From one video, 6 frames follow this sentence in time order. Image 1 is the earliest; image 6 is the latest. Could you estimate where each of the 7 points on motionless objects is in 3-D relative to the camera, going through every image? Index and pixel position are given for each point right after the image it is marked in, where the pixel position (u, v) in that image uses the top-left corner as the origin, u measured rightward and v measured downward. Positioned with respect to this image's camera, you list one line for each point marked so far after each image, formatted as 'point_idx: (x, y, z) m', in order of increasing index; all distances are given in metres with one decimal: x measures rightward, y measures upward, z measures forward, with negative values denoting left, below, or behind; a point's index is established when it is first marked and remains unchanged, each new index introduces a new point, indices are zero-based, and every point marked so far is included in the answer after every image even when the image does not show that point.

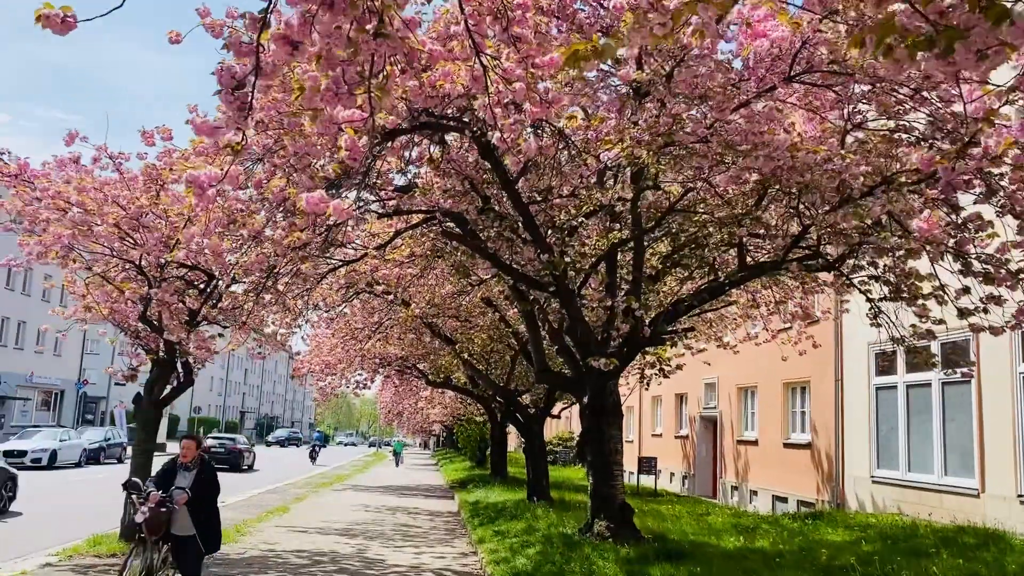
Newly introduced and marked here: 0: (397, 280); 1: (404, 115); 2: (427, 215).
0: (-1.8, +0.1, +13.4) m
1: (-0.9, +1.5, +7.5) m
2: (-0.9, +0.8, +9.9) m
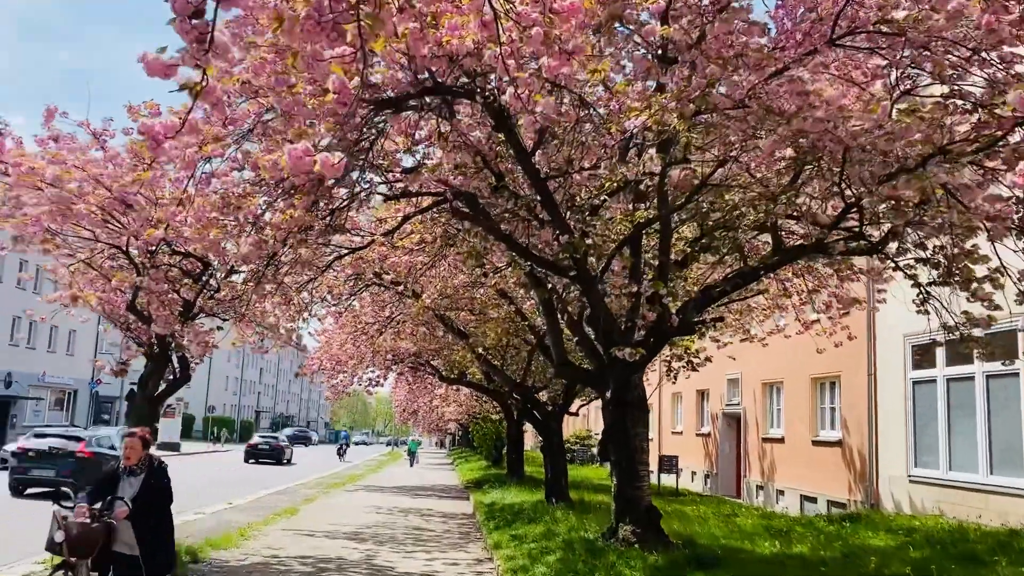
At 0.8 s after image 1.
0: (-1.5, +0.3, +12.7) m
1: (-0.8, +1.6, +6.8) m
2: (-0.8, +0.9, +9.2) m
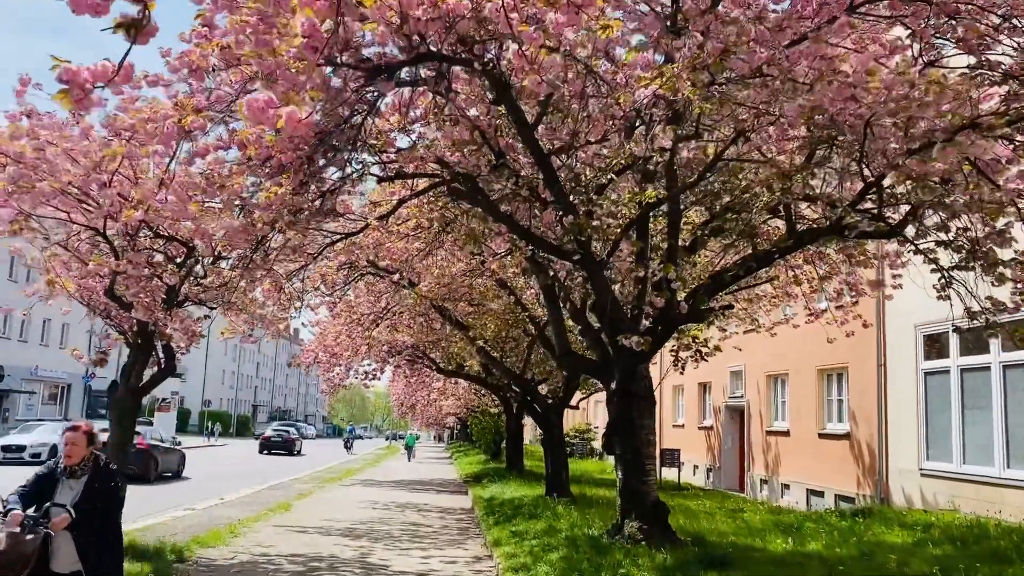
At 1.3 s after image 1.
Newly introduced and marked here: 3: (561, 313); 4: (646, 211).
0: (-1.5, +0.4, +12.3) m
1: (-0.8, +1.7, +6.3) m
2: (-0.8, +1.1, +8.8) m
3: (+0.5, -0.3, +9.7) m
4: (+1.2, +0.7, +8.0) m
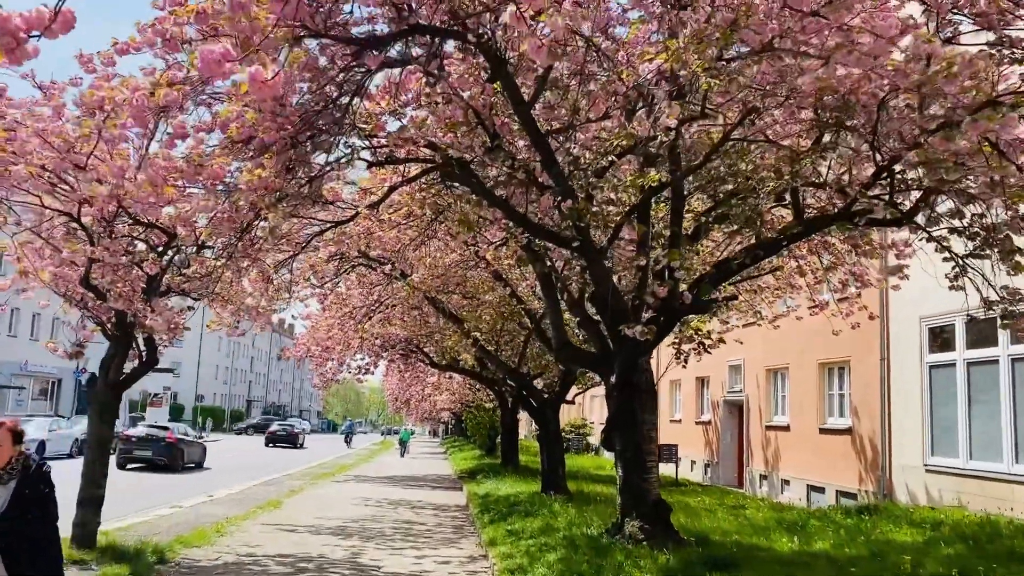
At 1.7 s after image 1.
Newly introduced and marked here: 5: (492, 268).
0: (-1.6, +0.6, +11.9) m
1: (-0.8, +1.8, +6.0) m
2: (-0.8, +1.2, +8.4) m
3: (+0.5, -0.2, +9.3) m
4: (+1.2, +0.8, +7.6) m
5: (-0.3, +0.3, +13.1) m
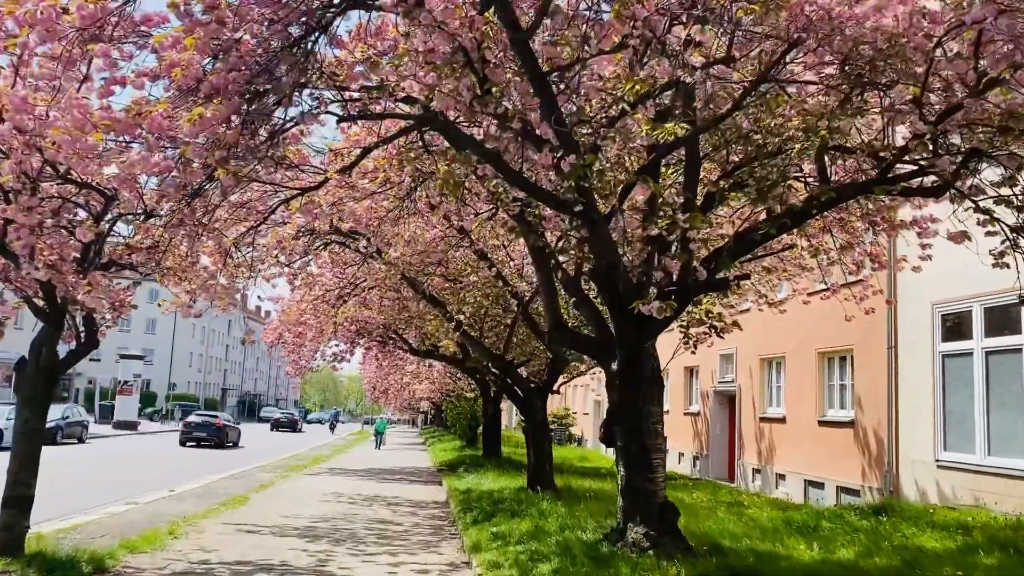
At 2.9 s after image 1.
0: (-1.7, +0.8, +10.8) m
1: (-0.8, +2.0, +4.9) m
2: (-0.9, +1.4, +7.3) m
3: (+0.4, +0.1, +8.3) m
4: (+1.1, +1.0, +6.6) m
5: (-0.5, +0.6, +12.1) m
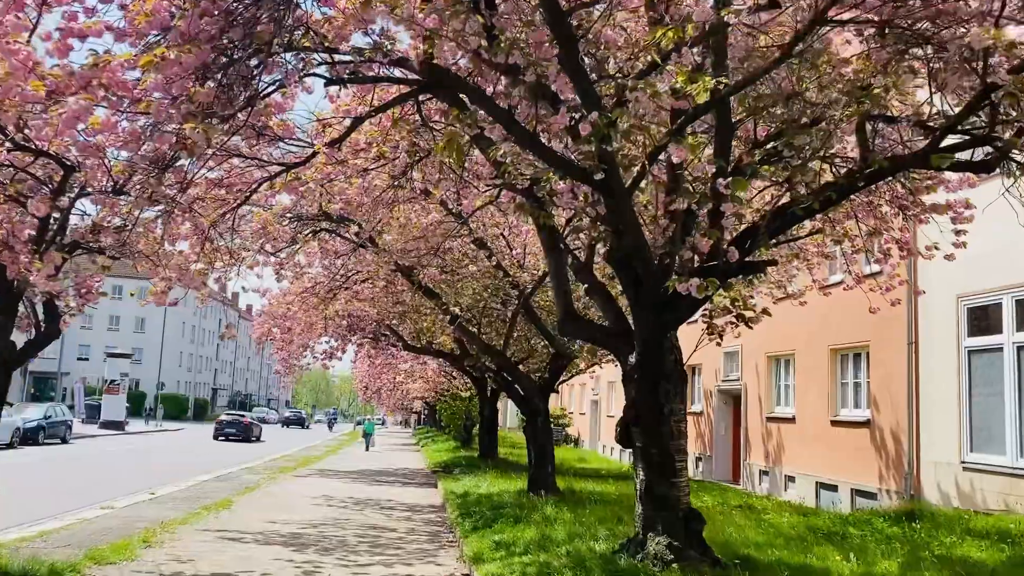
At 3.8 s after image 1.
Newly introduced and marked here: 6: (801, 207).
0: (-1.7, +1.0, +10.1) m
1: (-0.7, +2.1, +4.1) m
2: (-0.8, +1.5, +6.6) m
3: (+0.4, +0.2, +7.5) m
4: (+1.2, +1.1, +5.9) m
5: (-0.5, +0.7, +11.3) m
6: (+1.9, +0.5, +6.1) m
